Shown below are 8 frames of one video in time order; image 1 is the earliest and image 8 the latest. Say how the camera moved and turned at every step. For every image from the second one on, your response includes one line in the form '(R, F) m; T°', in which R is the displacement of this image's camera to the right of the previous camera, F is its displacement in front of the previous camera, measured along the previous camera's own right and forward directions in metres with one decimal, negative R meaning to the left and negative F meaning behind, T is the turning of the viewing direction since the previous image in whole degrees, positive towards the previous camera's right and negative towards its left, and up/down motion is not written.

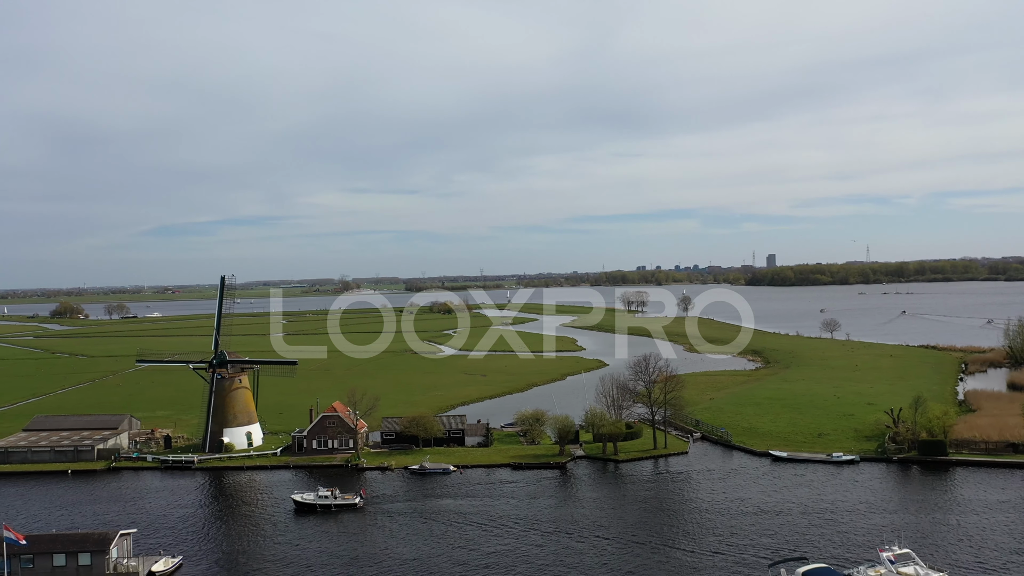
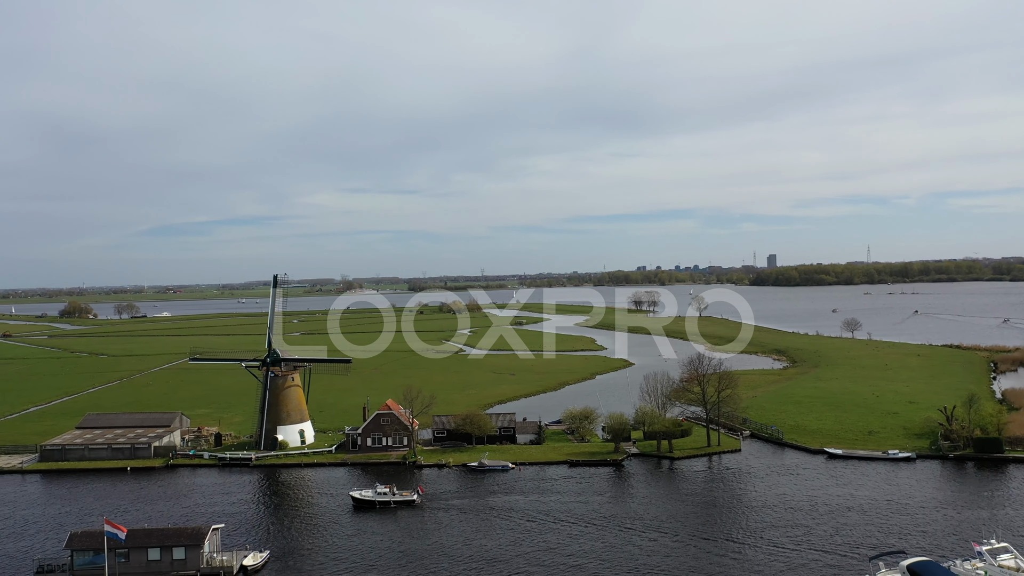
(-5.6, -0.3) m; 0°
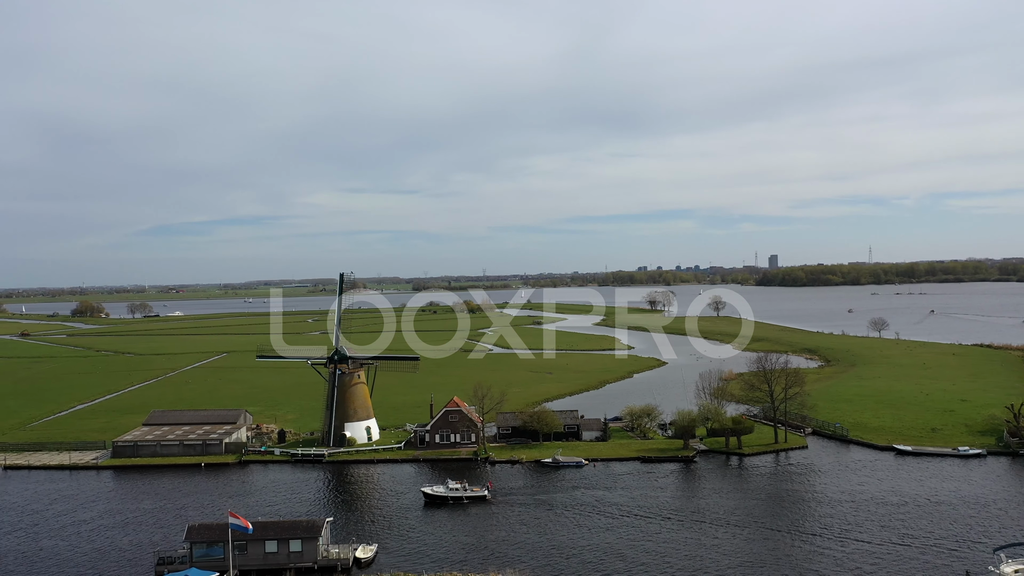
(-7.1, -0.3) m; 0°
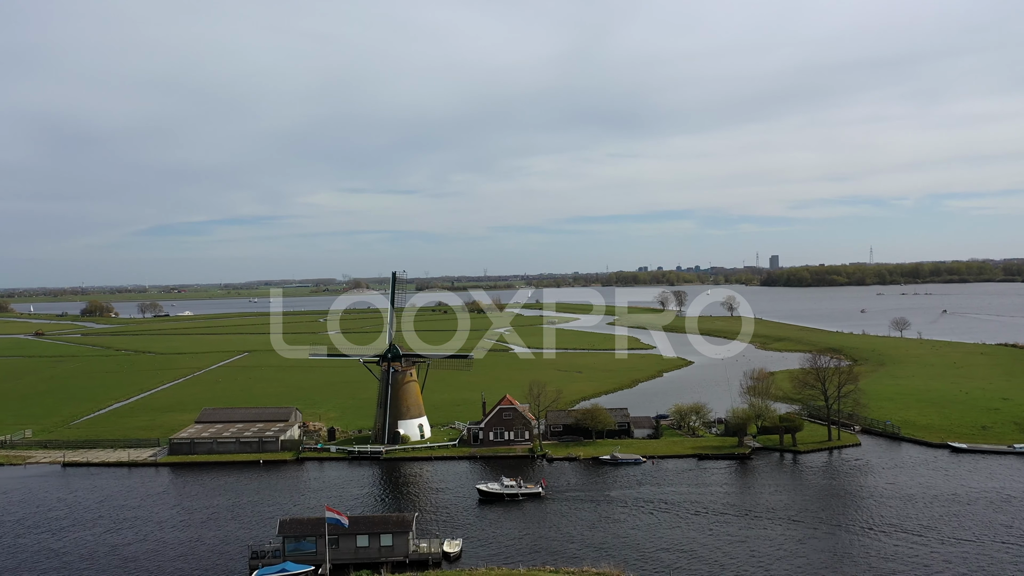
(-5.7, -0.3) m; 0°
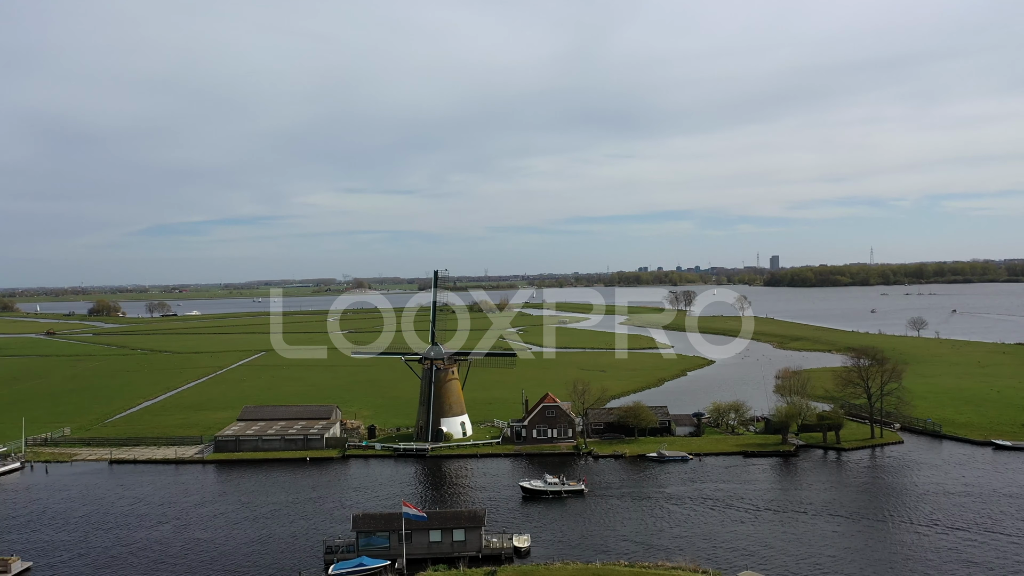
(-4.7, -0.2) m; 0°
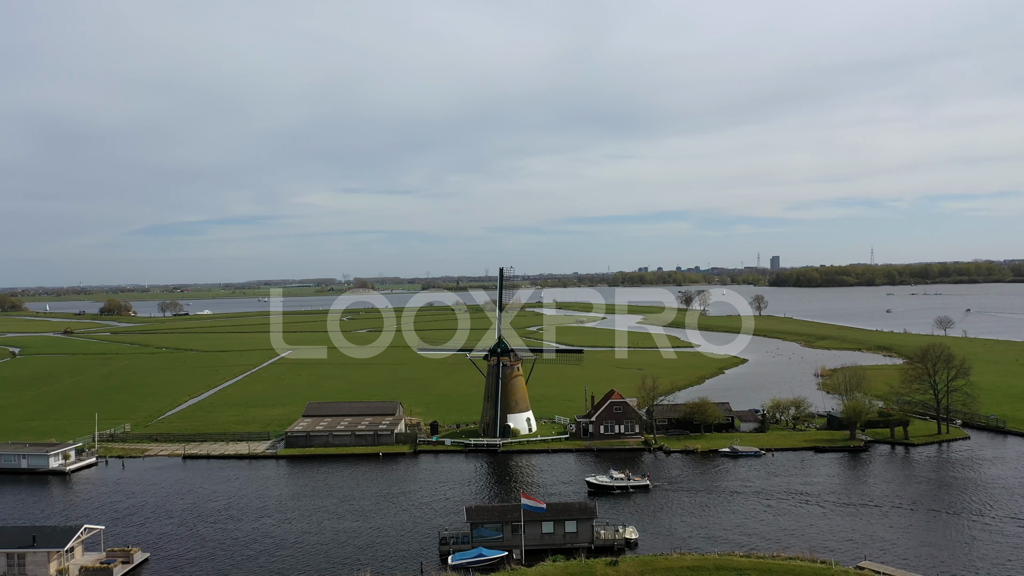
(-7.4, -0.3) m; 0°
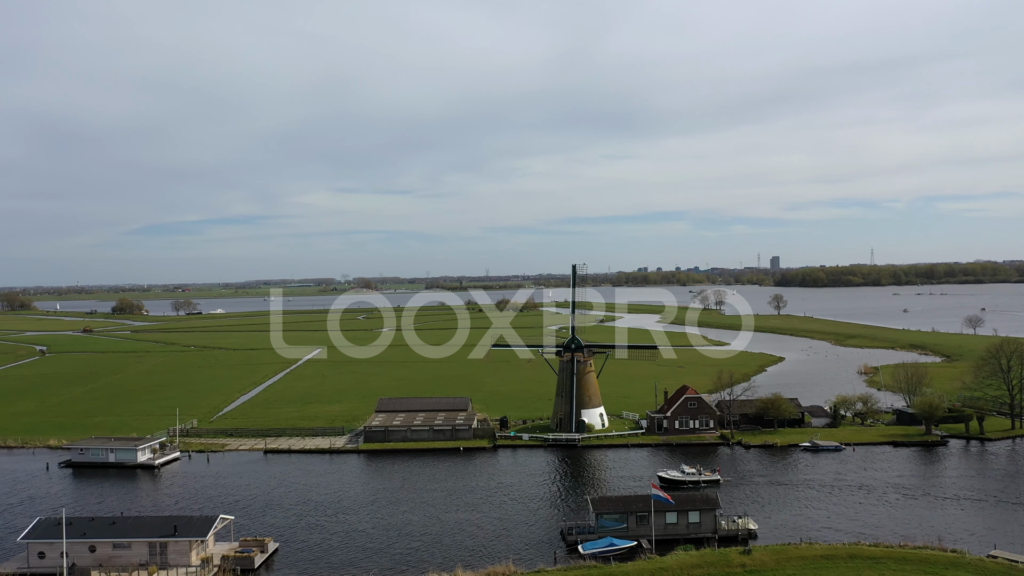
(-8.4, -0.3) m; 0°
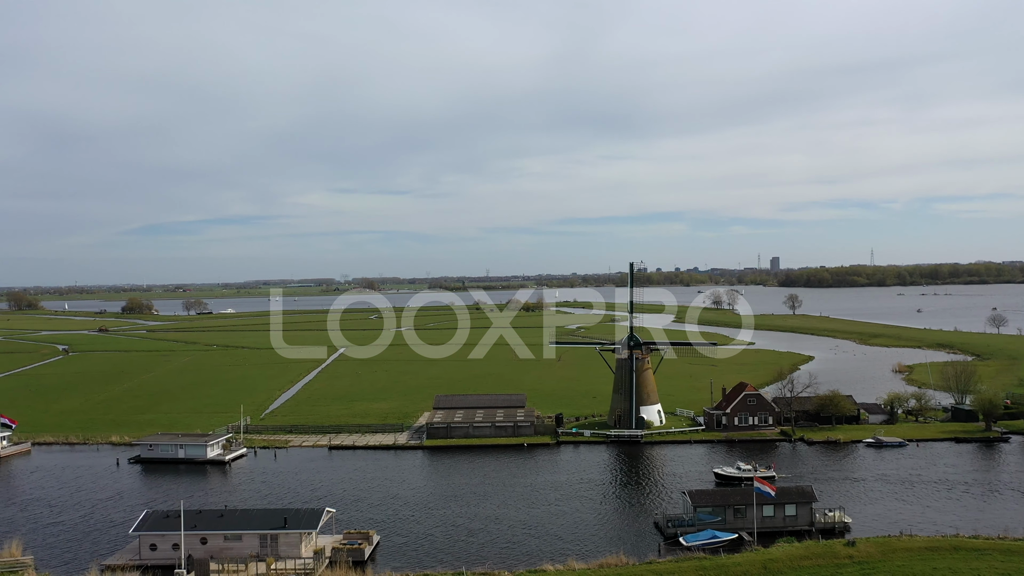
(-6.7, -0.2) m; 0°
